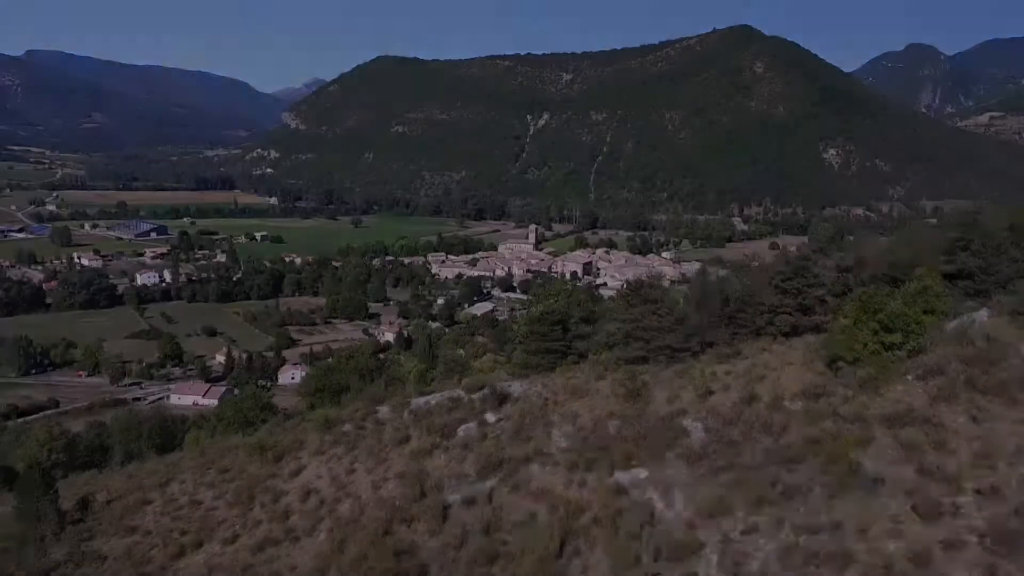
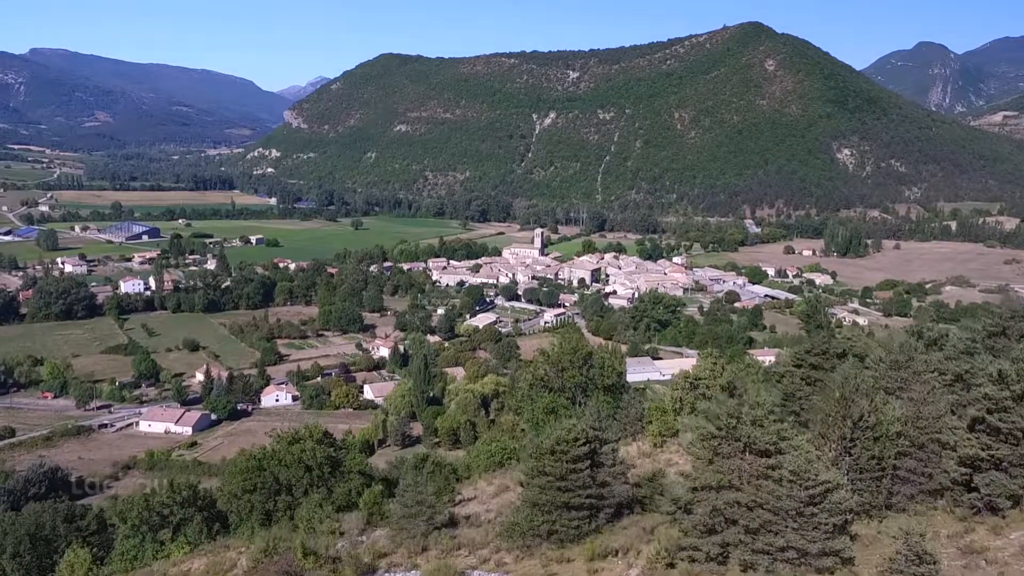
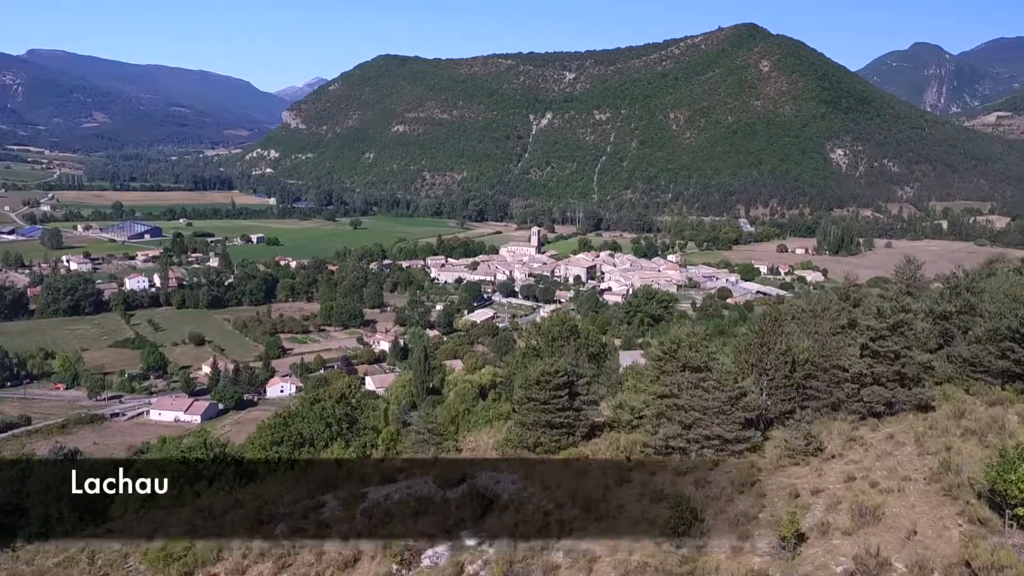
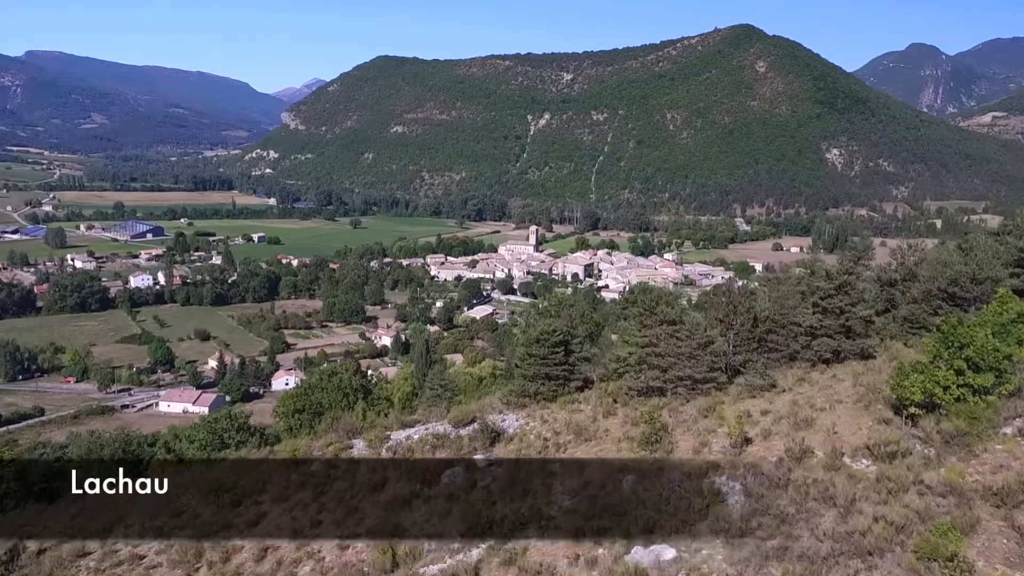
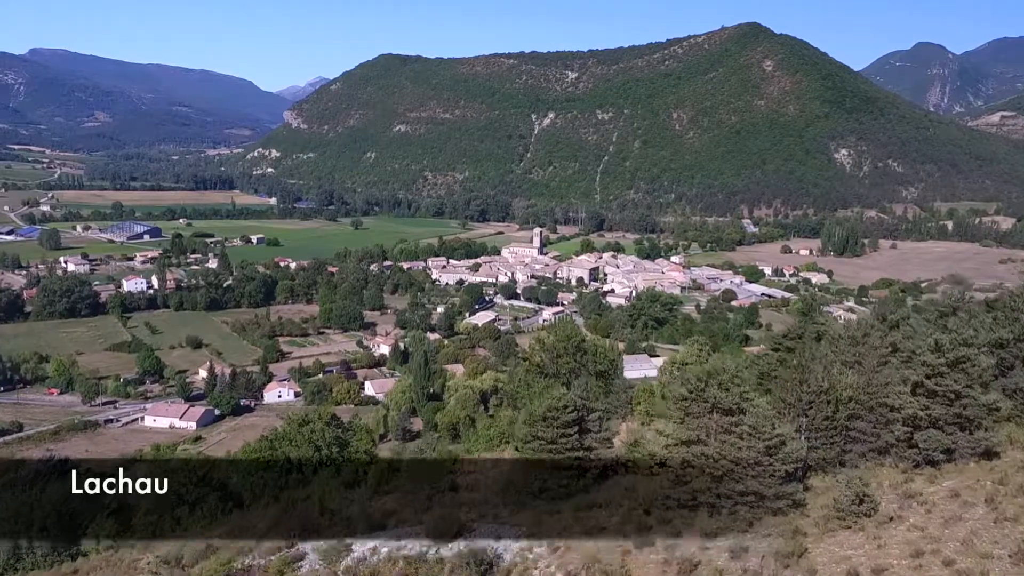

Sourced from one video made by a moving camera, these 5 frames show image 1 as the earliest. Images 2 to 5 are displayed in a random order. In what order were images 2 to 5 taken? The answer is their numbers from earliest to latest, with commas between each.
4, 3, 5, 2
